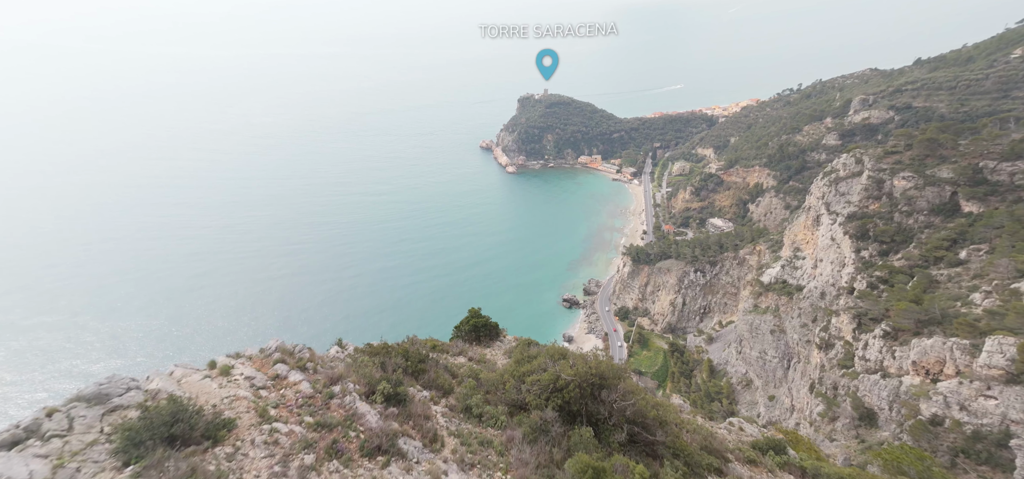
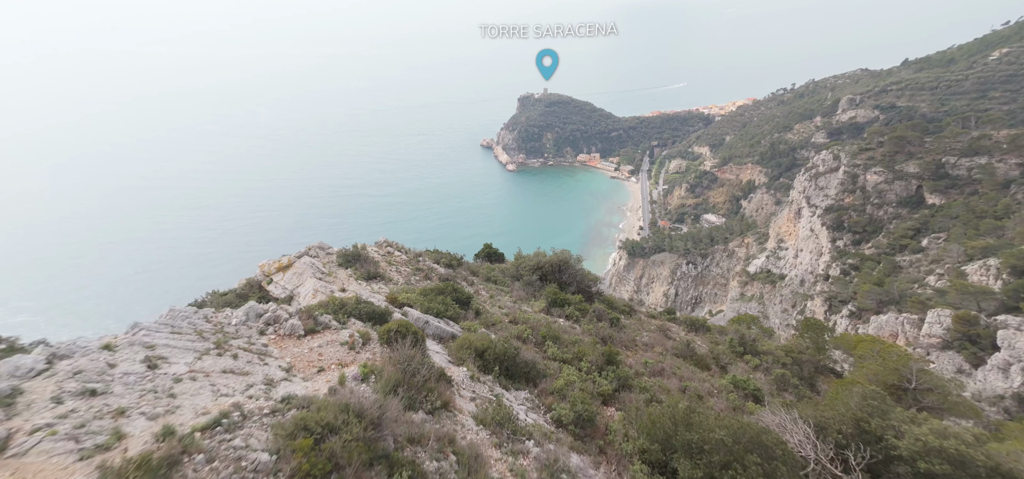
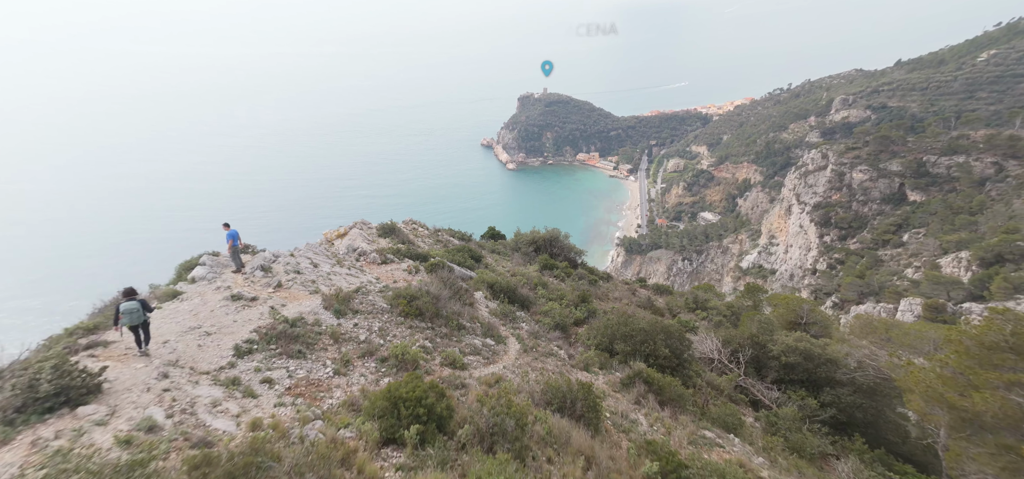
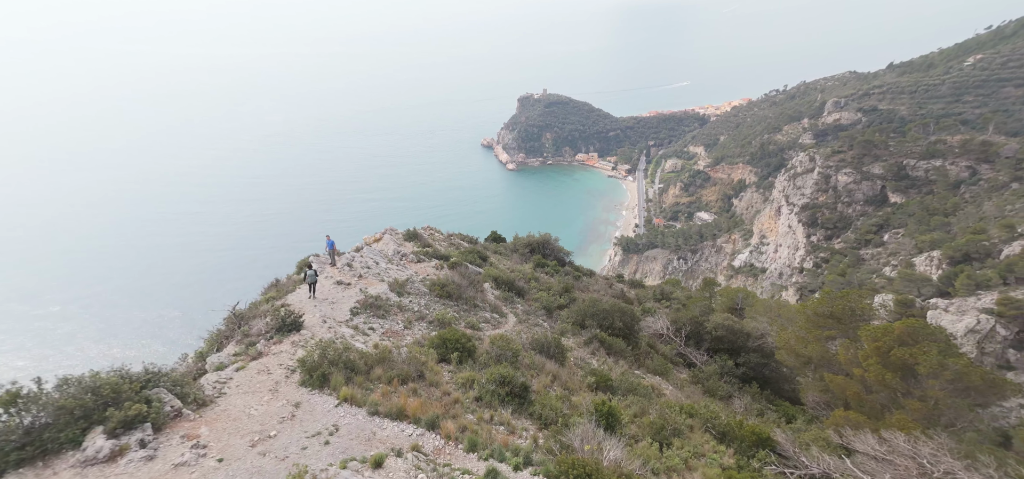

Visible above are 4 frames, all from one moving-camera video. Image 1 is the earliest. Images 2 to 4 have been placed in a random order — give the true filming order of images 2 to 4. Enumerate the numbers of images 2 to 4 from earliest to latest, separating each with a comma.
2, 3, 4
